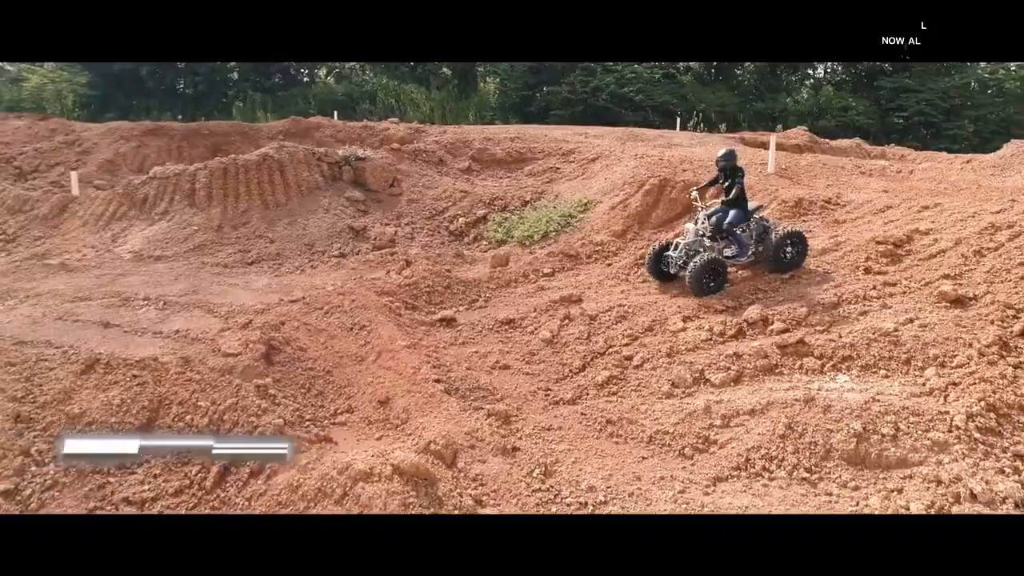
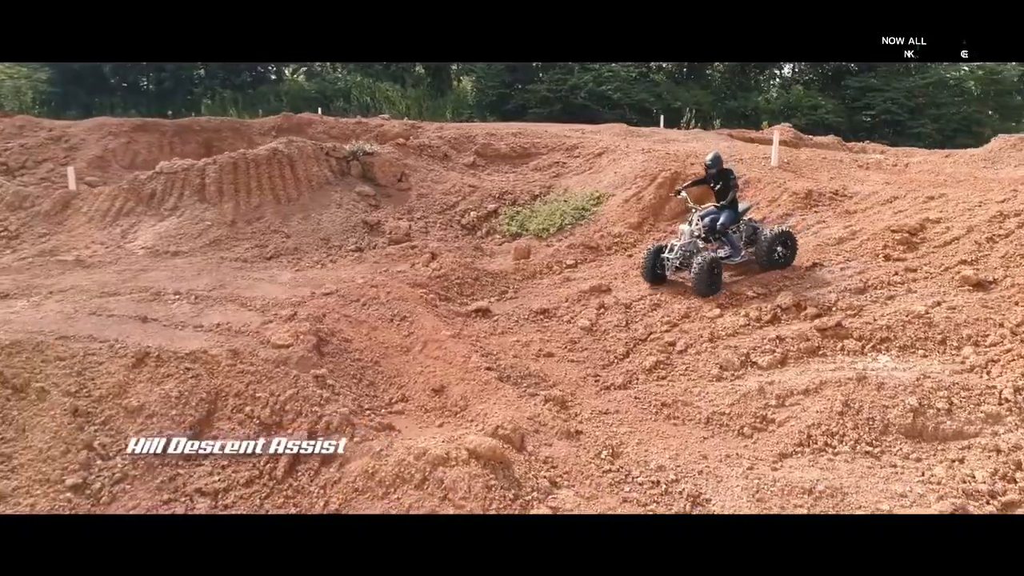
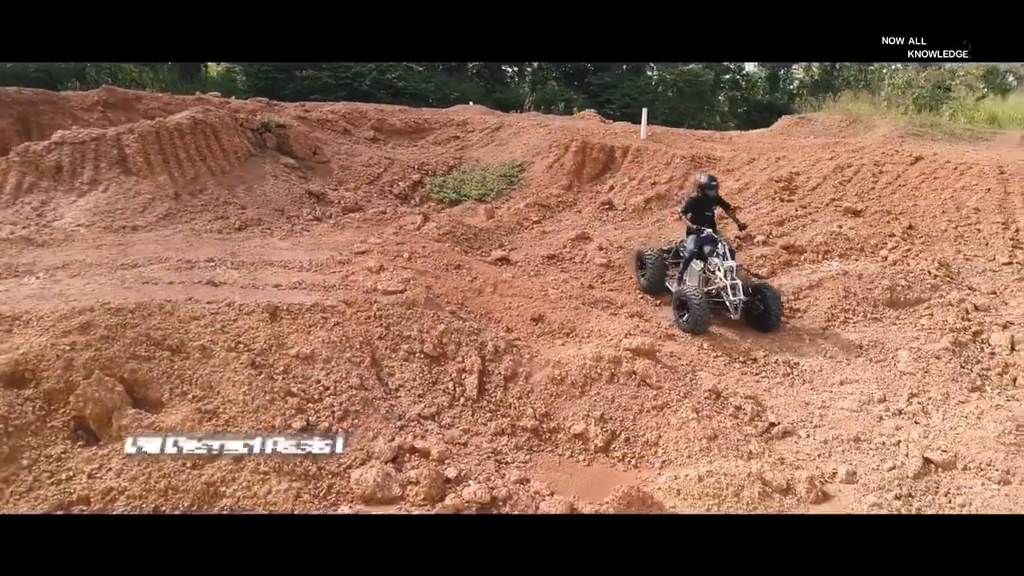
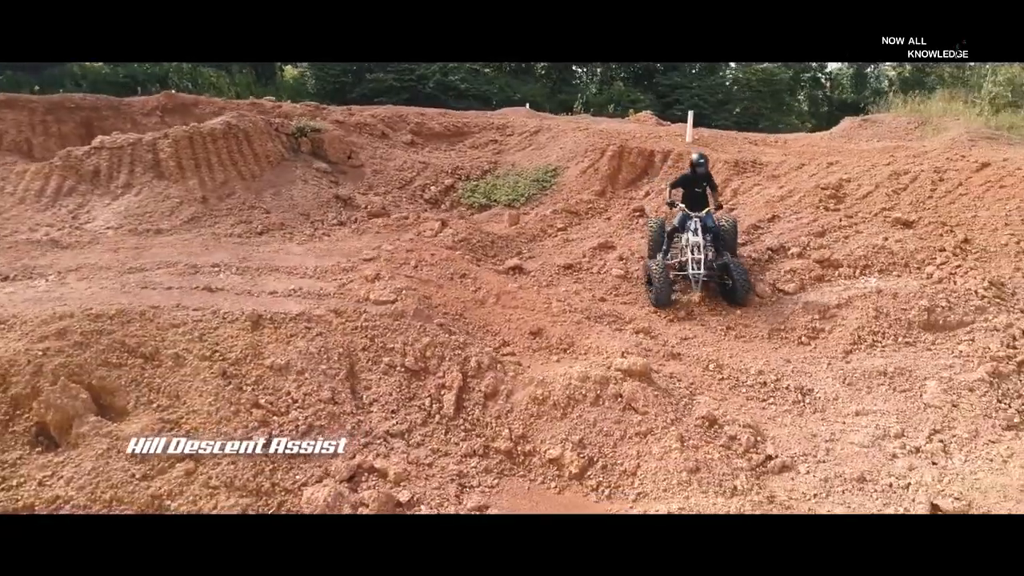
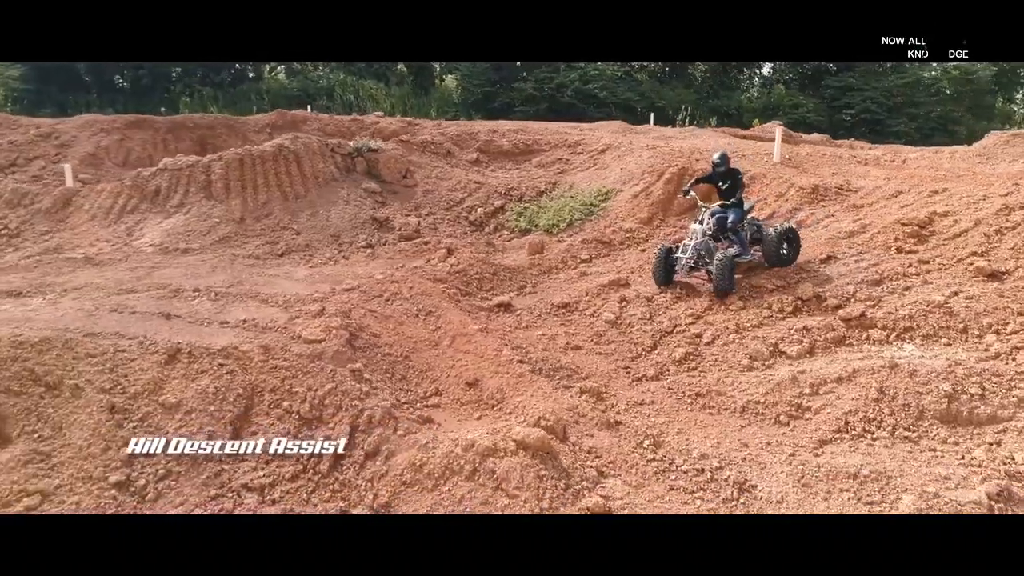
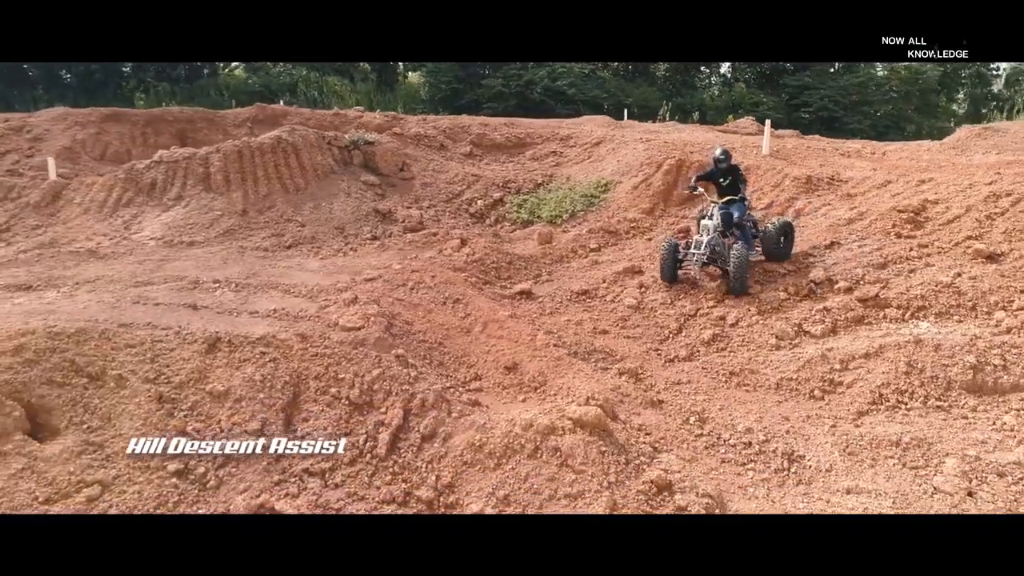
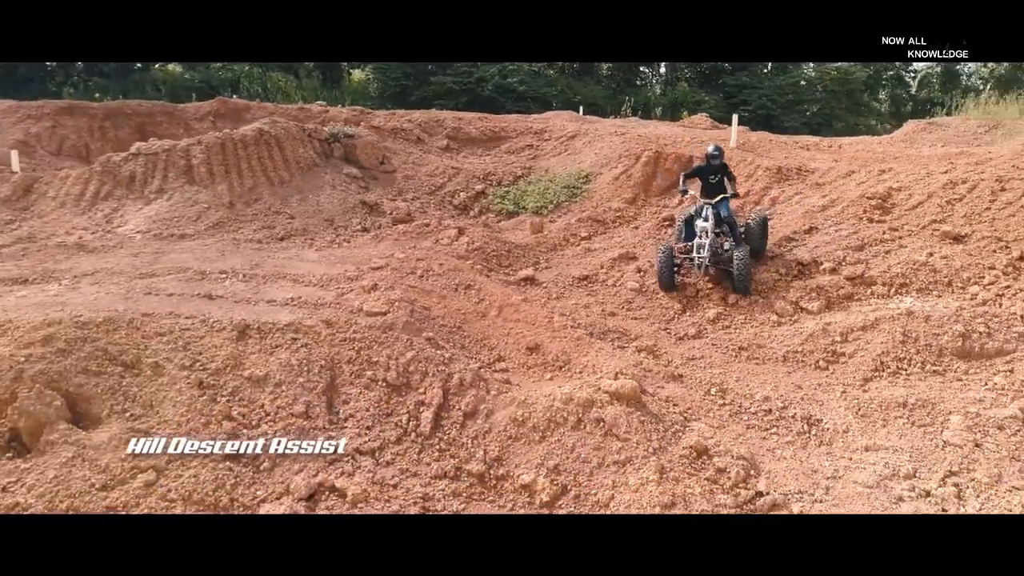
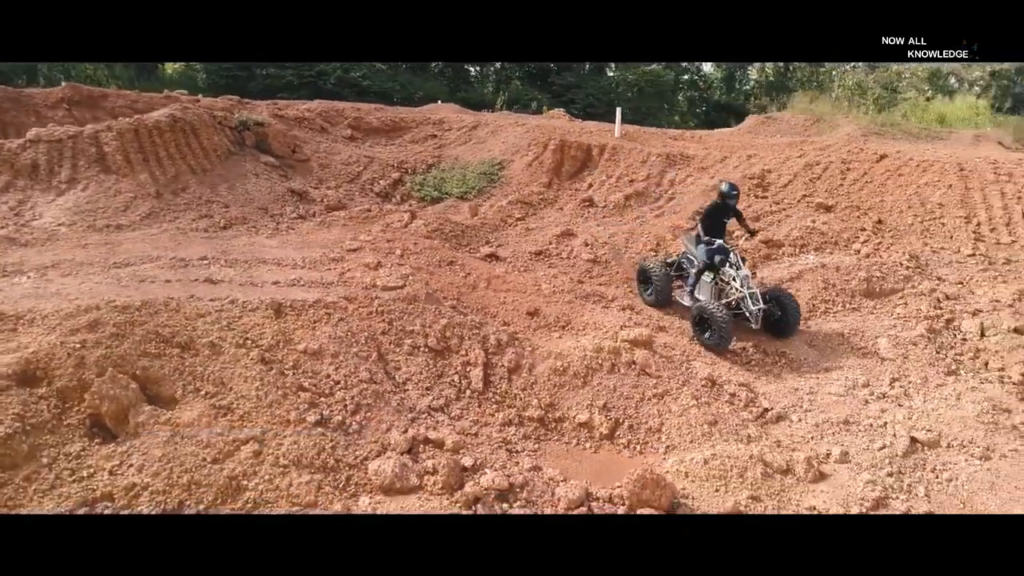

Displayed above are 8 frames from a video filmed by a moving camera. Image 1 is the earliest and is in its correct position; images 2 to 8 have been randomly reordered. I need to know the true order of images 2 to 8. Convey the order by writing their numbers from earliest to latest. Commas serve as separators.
2, 5, 6, 7, 4, 3, 8
